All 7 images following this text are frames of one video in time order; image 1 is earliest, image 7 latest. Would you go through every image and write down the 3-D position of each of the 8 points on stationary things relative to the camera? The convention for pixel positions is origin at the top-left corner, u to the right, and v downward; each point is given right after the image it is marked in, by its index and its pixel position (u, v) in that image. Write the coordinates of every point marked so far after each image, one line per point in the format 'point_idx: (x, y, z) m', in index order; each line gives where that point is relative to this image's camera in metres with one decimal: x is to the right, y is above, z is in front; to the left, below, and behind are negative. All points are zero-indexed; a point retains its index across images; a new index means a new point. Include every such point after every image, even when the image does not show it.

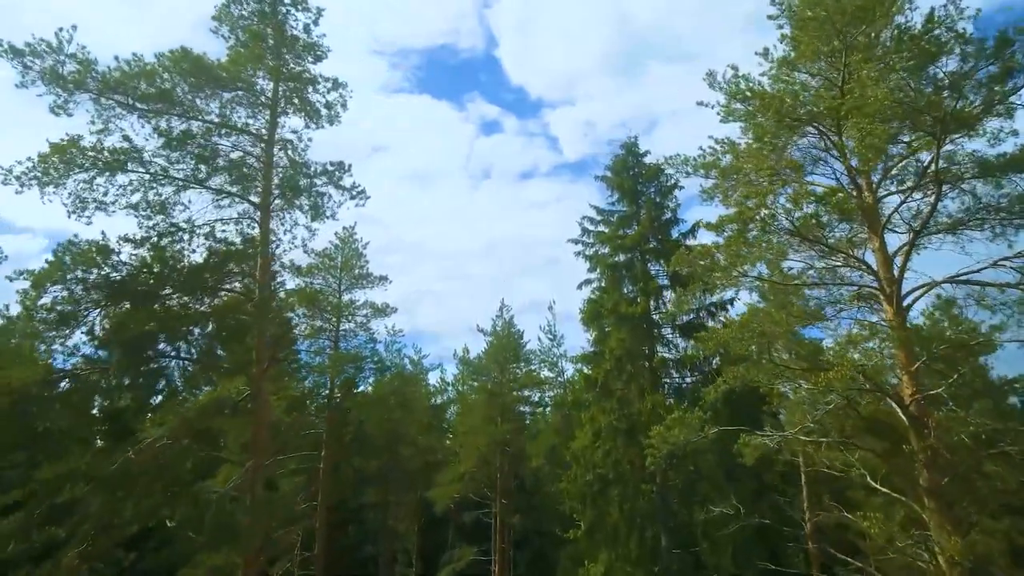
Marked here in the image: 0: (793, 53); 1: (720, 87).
0: (+5.0, +4.2, +14.6) m
1: (+4.0, +3.9, +16.0) m
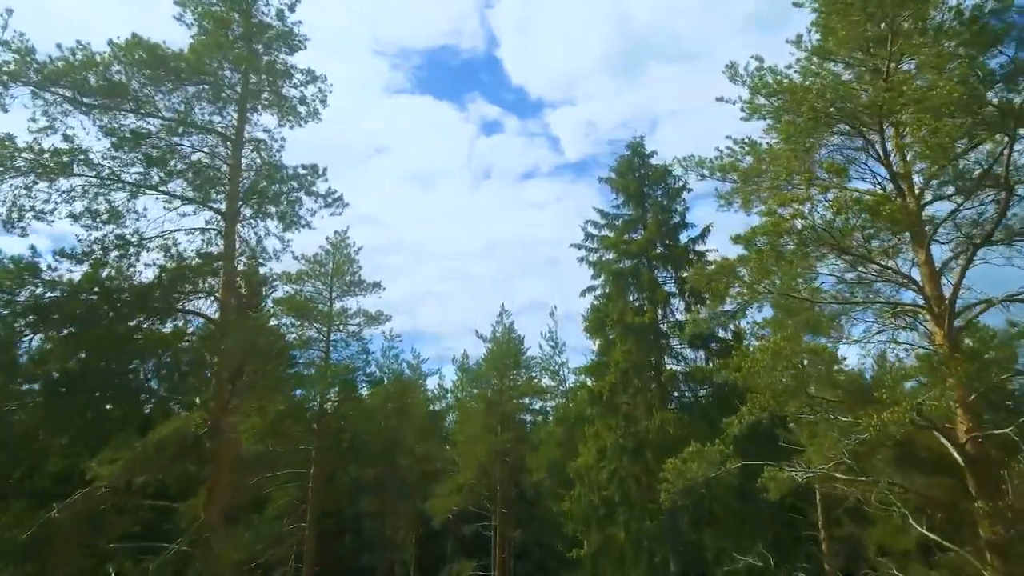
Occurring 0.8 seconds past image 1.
0: (+4.9, +3.9, +12.9) m
1: (+4.0, +3.6, +14.3) m
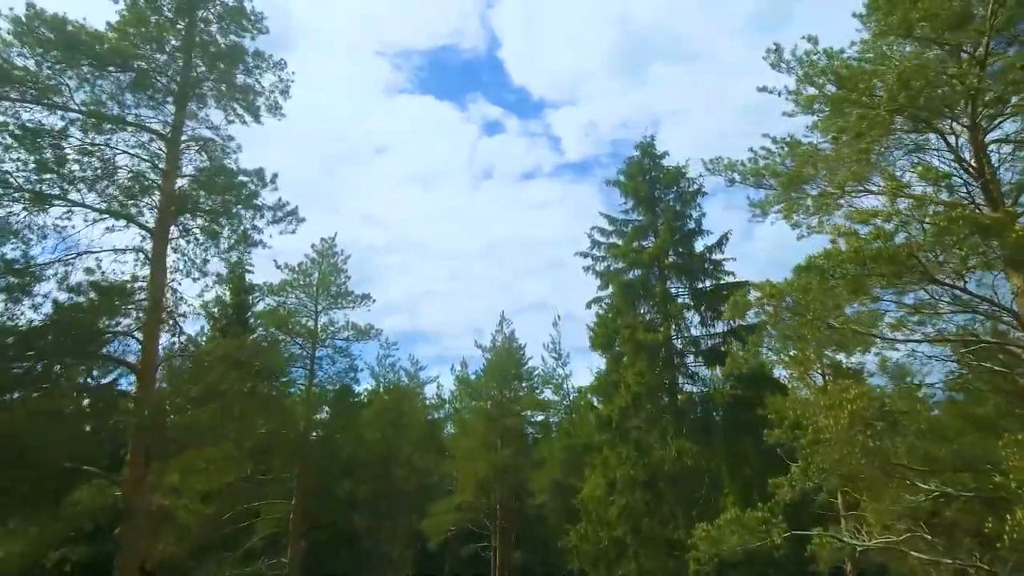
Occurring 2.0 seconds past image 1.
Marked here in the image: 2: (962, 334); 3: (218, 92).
0: (+4.9, +3.4, +10.4) m
1: (+4.0, +3.2, +11.8) m
2: (+6.2, -0.8, +11.0) m
3: (-4.1, +2.7, +11.6) m
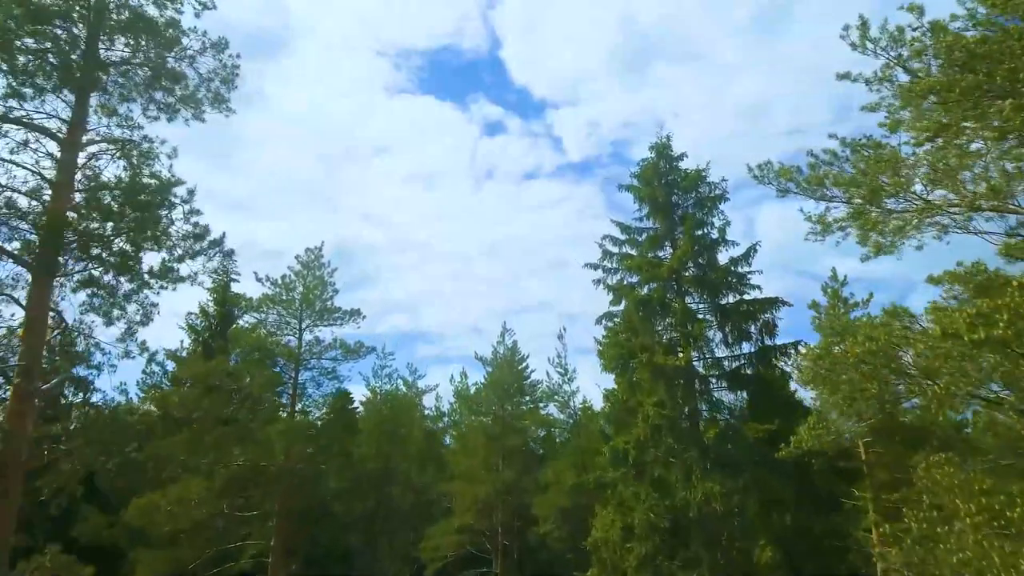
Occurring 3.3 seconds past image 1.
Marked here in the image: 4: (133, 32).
0: (+5.0, +2.9, +7.7) m
1: (+4.1, +2.7, +9.1) m
2: (+6.3, -1.3, +8.2) m
3: (-4.0, +2.2, +8.9) m
4: (-4.1, +2.7, +8.7) m
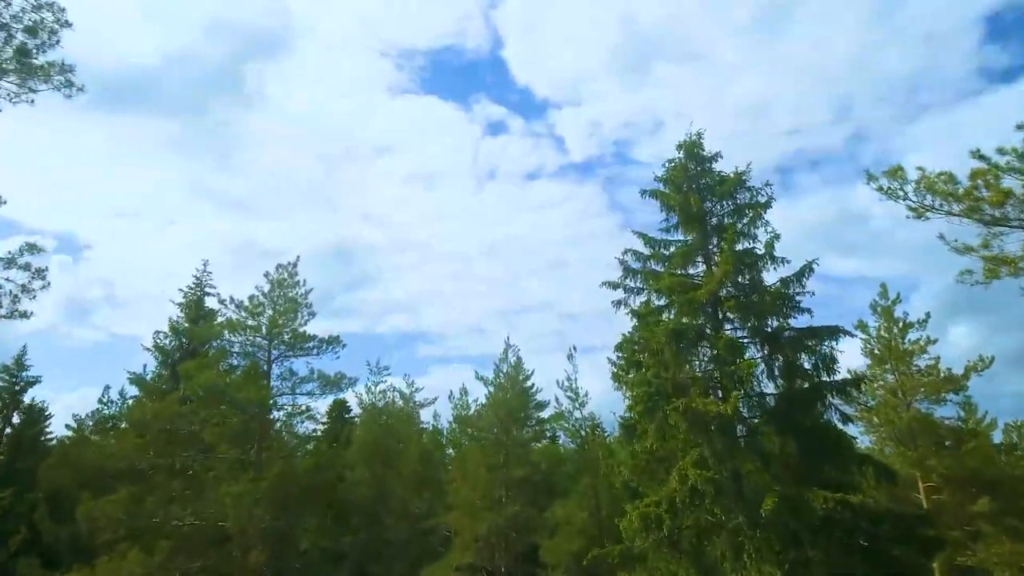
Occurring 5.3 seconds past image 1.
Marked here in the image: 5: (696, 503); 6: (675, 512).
0: (+5.2, +2.2, +3.6) m
1: (+4.2, +2.0, +5.0) m
2: (+6.4, -2.0, +4.2) m
3: (-3.9, +1.6, +4.8) m
4: (-4.0, +2.1, +4.6) m
5: (+4.2, -4.7, +18.2) m
6: (+3.7, -5.1, +18.5) m
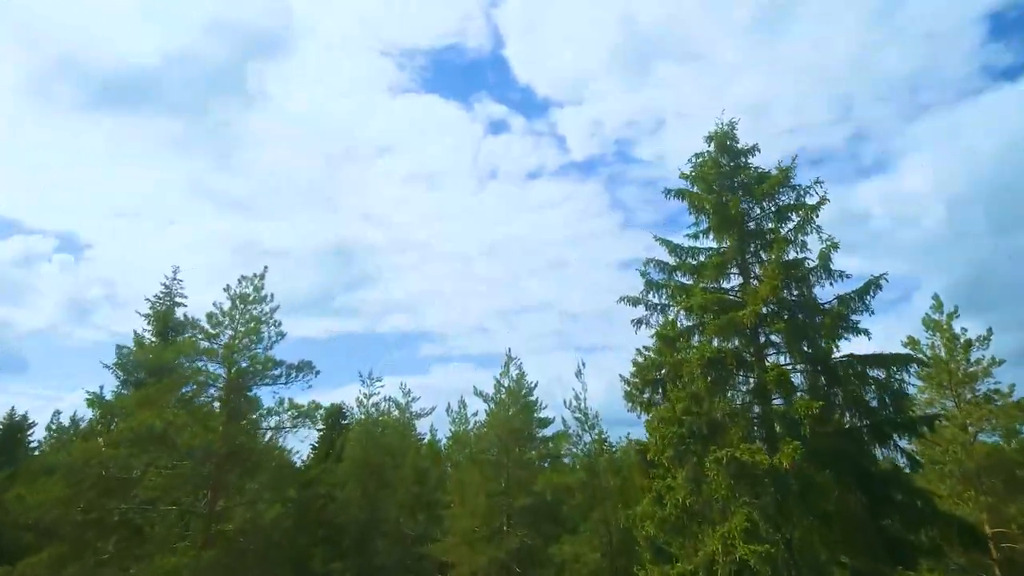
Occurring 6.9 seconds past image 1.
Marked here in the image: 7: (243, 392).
0: (+5.2, +1.8, 0.0) m
1: (+4.3, +1.6, +1.4) m
2: (+6.5, -2.4, +0.6) m
3: (-3.8, +1.2, +1.2) m
4: (-3.9, +1.7, +1.1) m
5: (+4.2, -5.1, +14.6) m
6: (+3.7, -5.5, +15.0) m
7: (-6.6, -2.5, +19.4) m
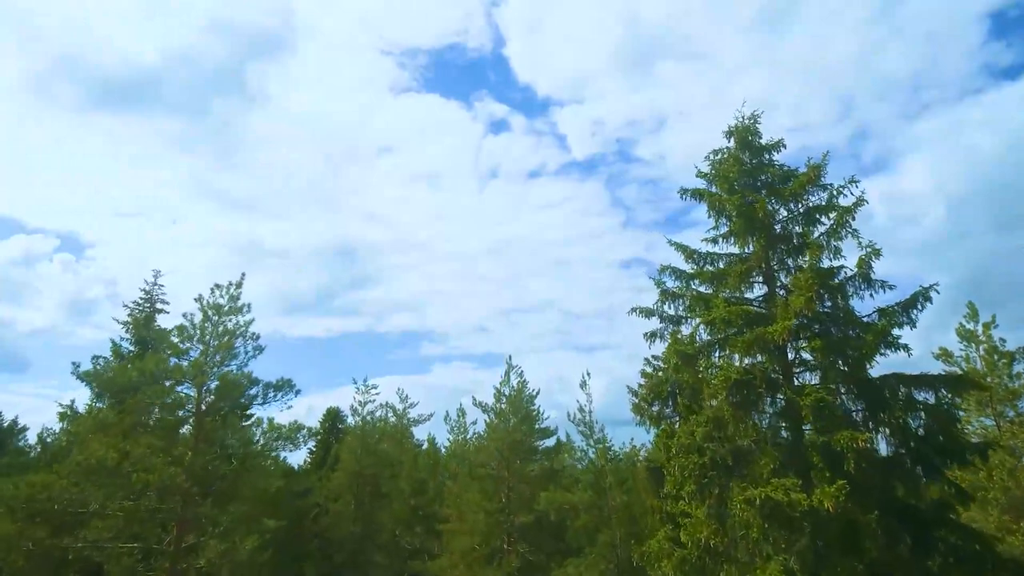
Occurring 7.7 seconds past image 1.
0: (+5.2, +1.6, -1.9) m
1: (+4.3, +1.3, -0.5) m
2: (+6.5, -2.6, -1.3) m
3: (-3.8, +0.9, -0.7) m
4: (-3.9, +1.4, -0.8) m
5: (+4.3, -5.3, +12.7) m
6: (+3.7, -5.7, +13.0) m
7: (-6.6, -2.8, +17.5) m
